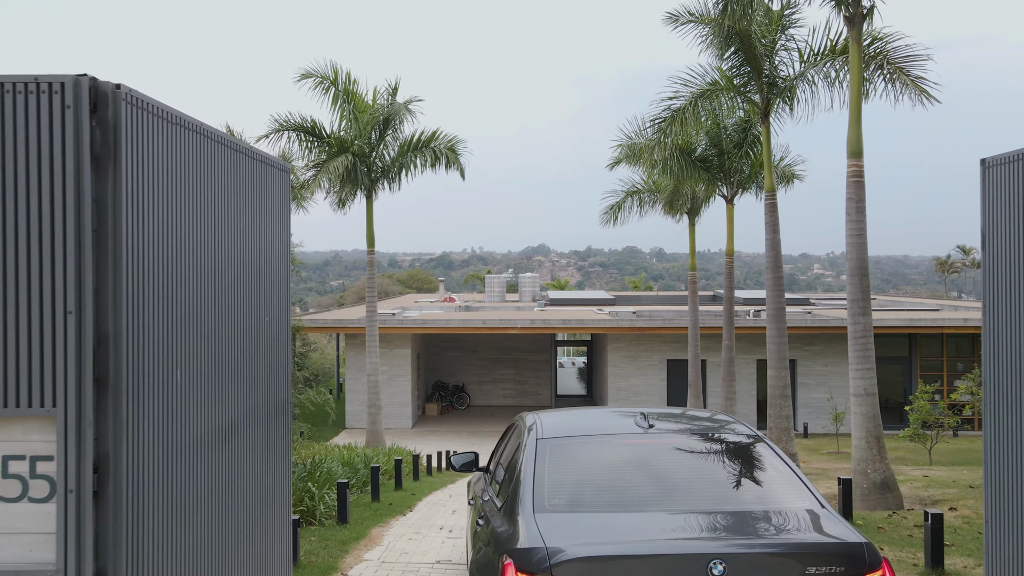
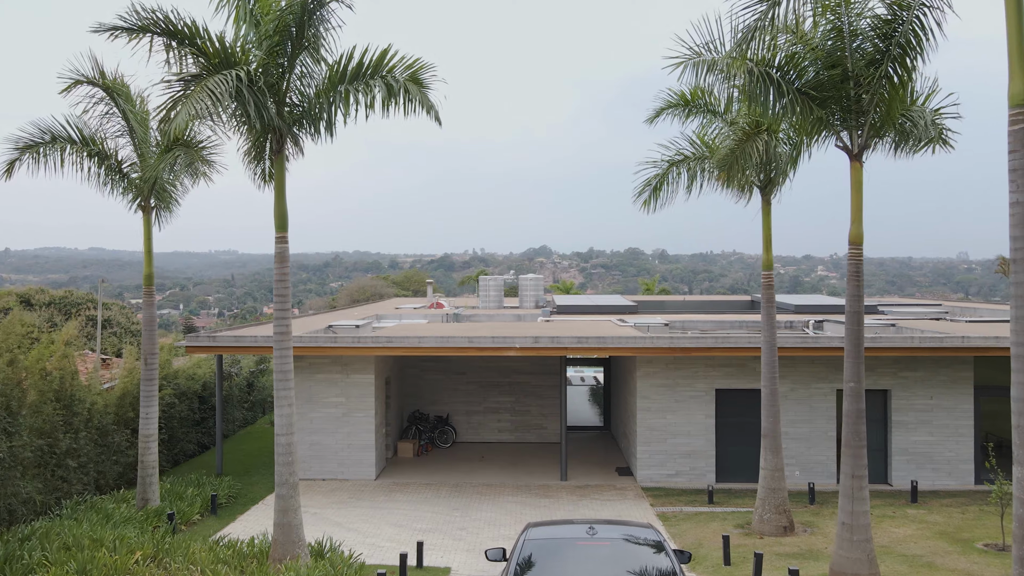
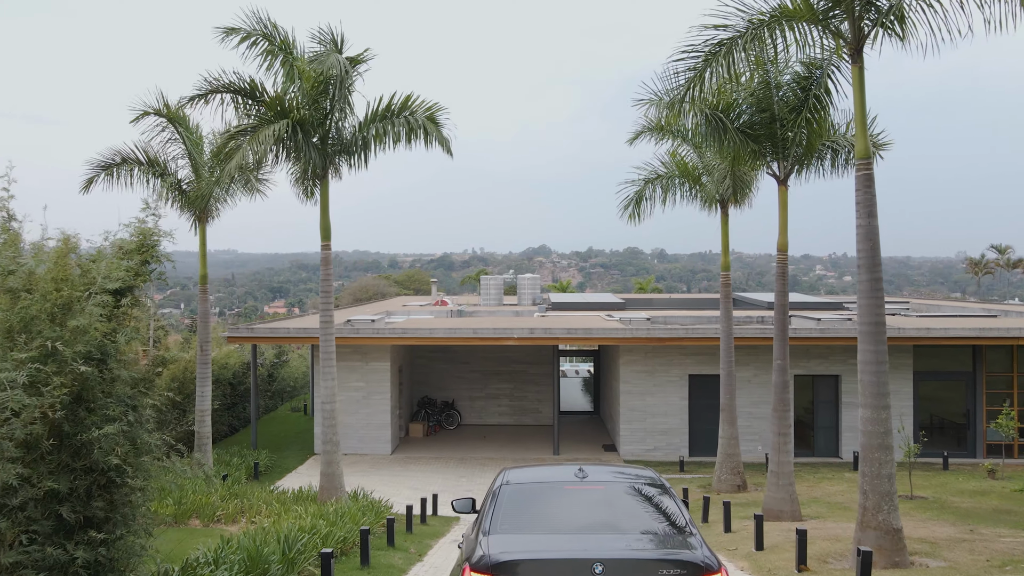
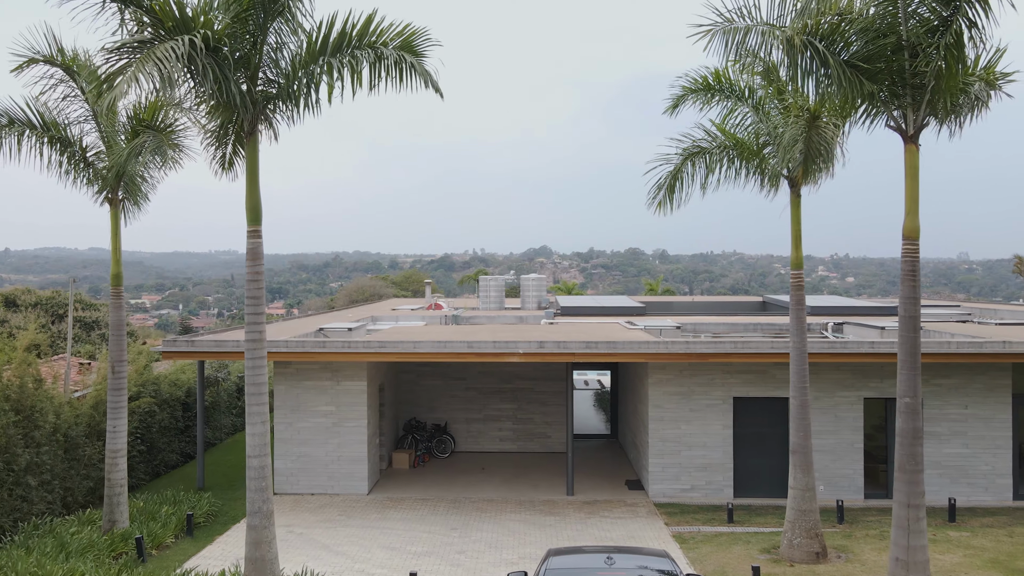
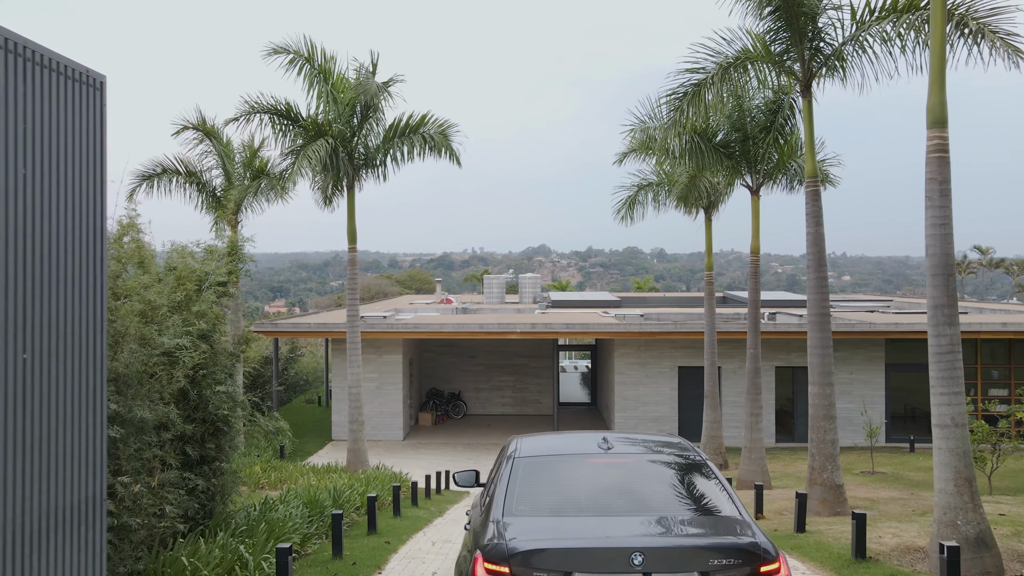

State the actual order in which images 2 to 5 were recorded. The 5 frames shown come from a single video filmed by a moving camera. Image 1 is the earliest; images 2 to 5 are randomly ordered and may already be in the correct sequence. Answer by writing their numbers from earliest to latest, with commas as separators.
5, 3, 2, 4
